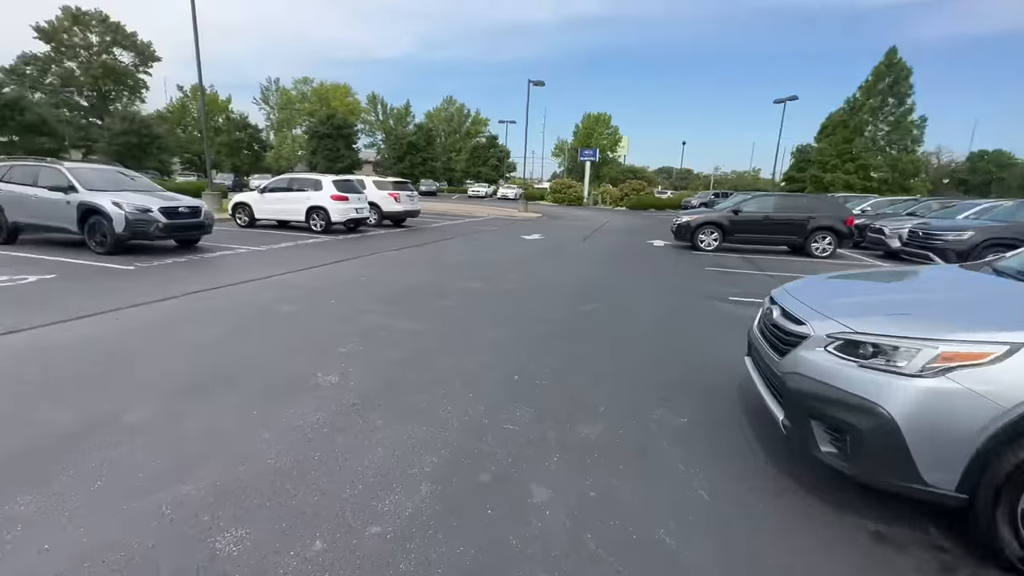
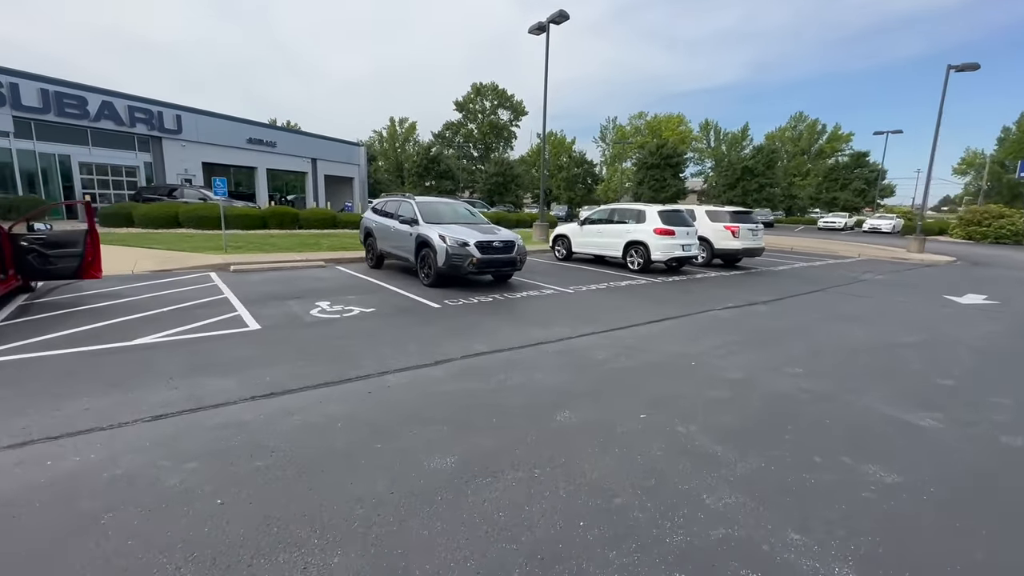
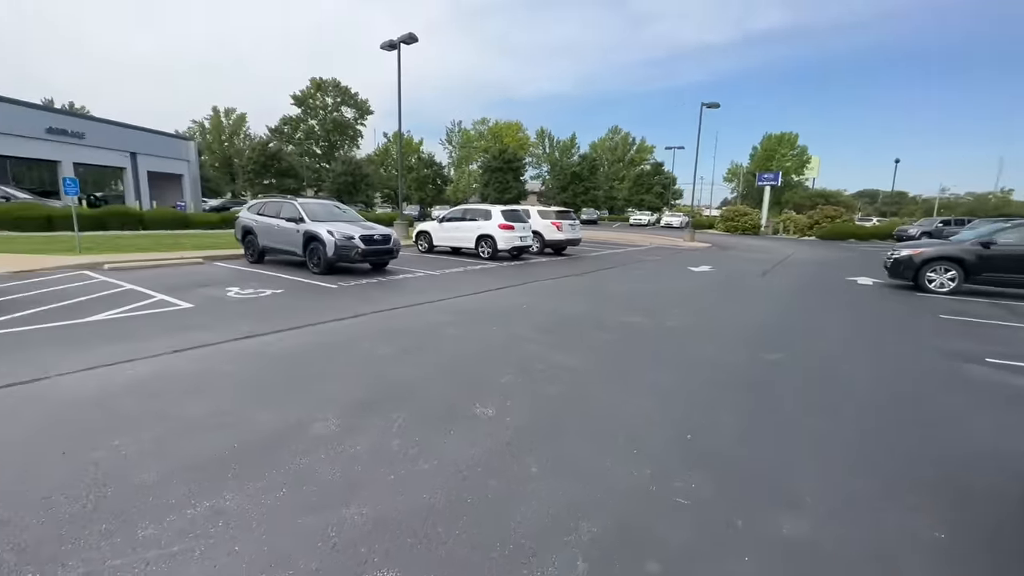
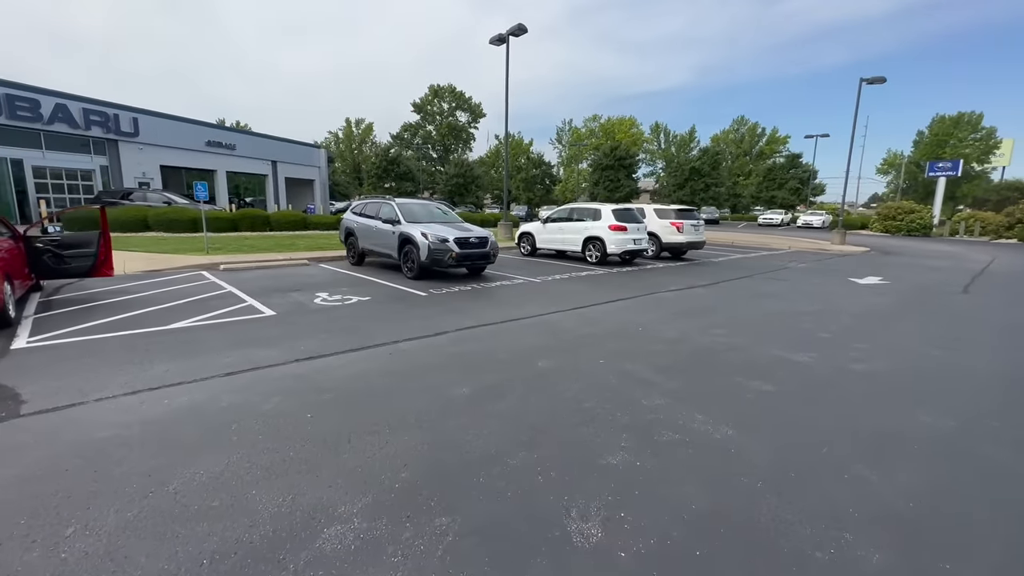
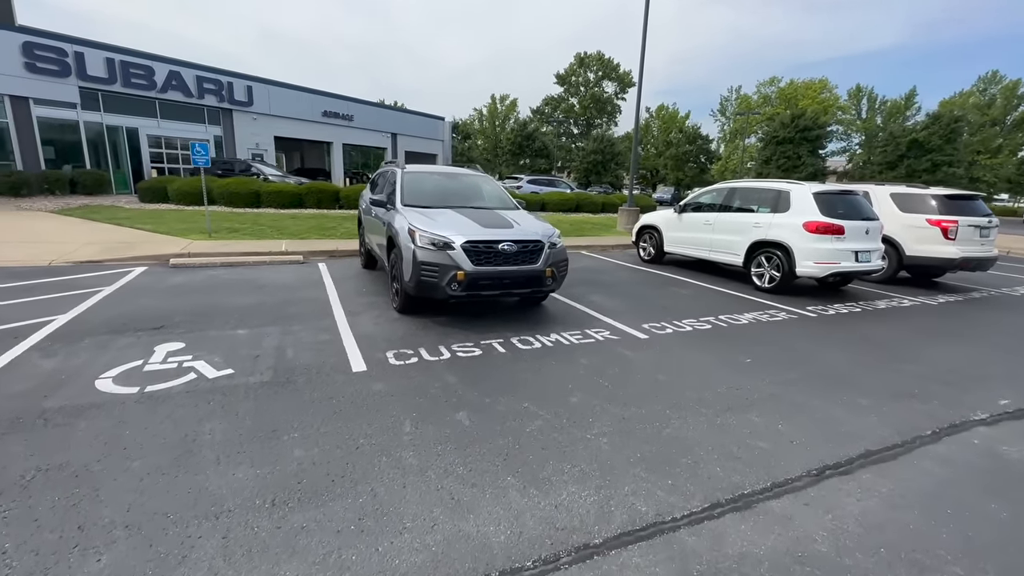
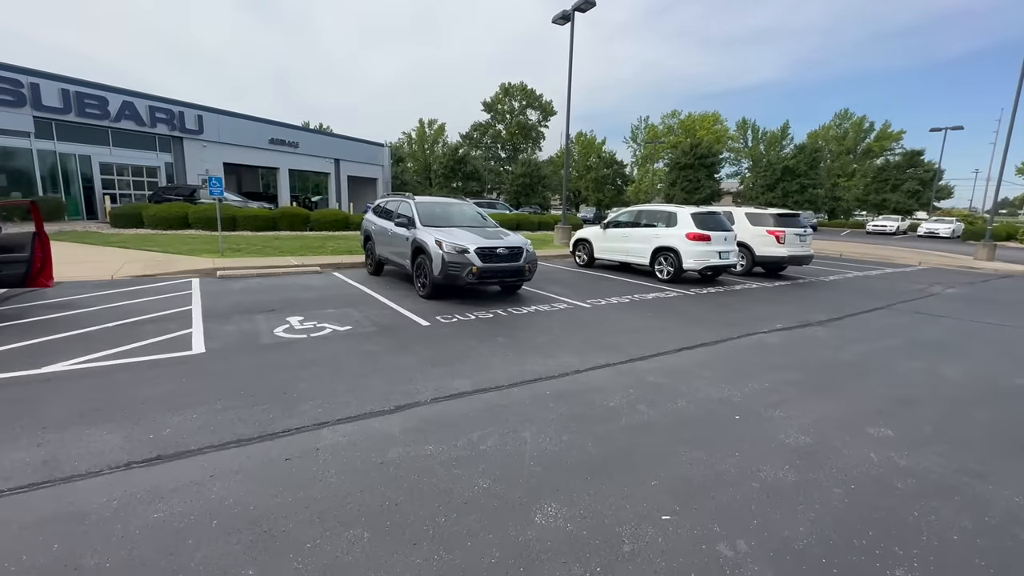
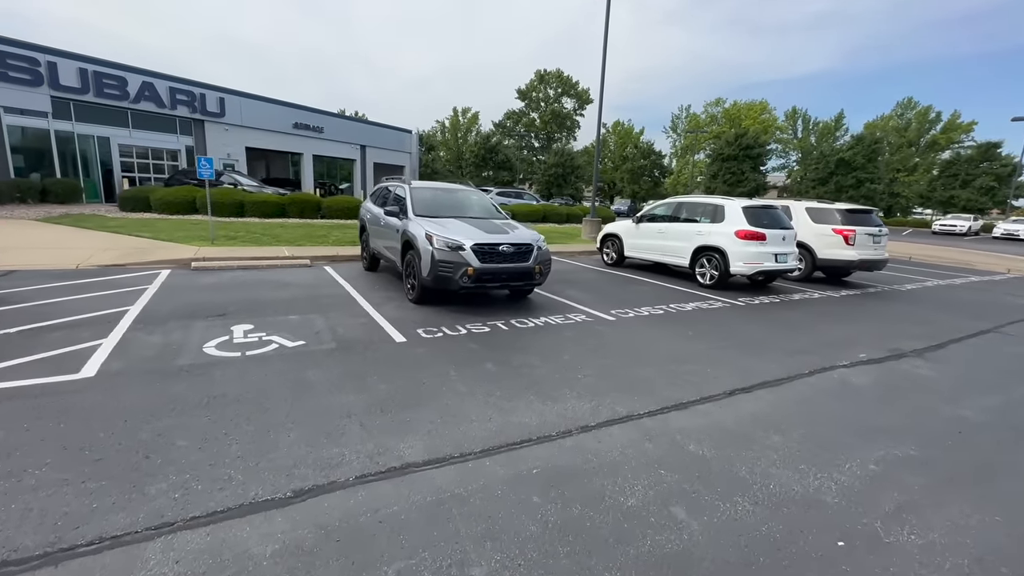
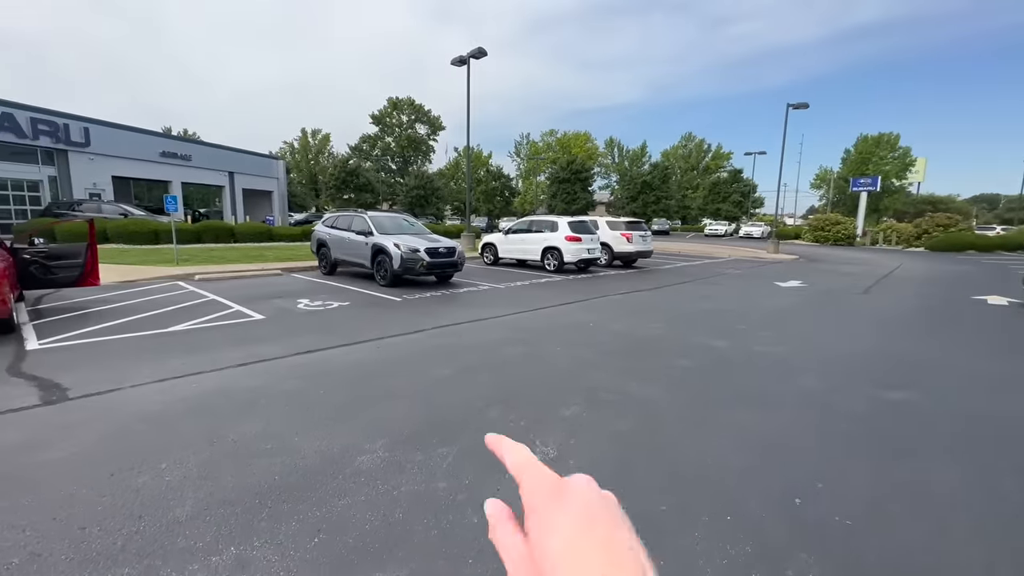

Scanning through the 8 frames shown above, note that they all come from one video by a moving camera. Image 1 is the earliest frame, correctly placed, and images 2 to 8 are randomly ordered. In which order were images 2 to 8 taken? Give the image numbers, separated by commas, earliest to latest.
3, 8, 4, 2, 6, 7, 5
